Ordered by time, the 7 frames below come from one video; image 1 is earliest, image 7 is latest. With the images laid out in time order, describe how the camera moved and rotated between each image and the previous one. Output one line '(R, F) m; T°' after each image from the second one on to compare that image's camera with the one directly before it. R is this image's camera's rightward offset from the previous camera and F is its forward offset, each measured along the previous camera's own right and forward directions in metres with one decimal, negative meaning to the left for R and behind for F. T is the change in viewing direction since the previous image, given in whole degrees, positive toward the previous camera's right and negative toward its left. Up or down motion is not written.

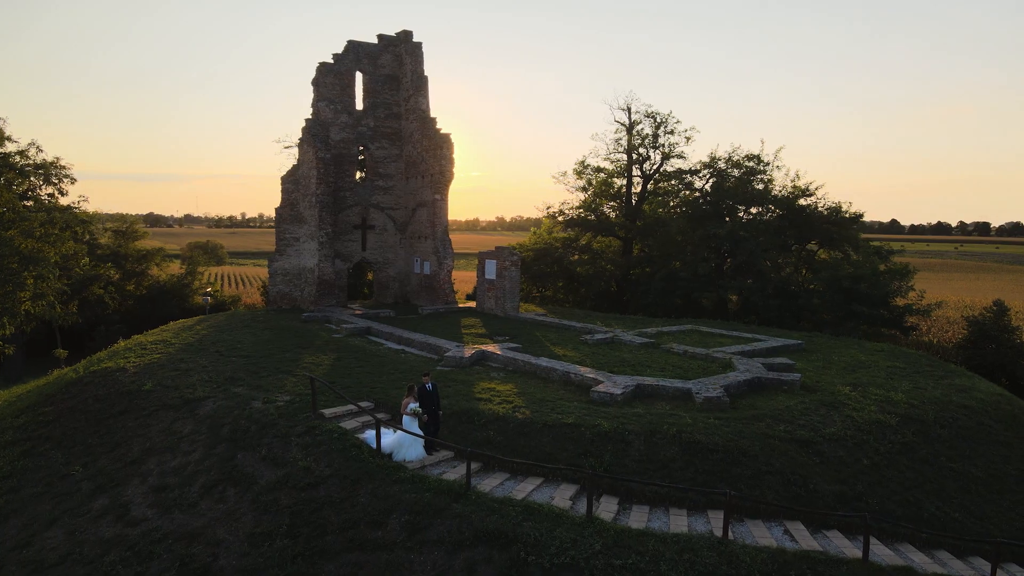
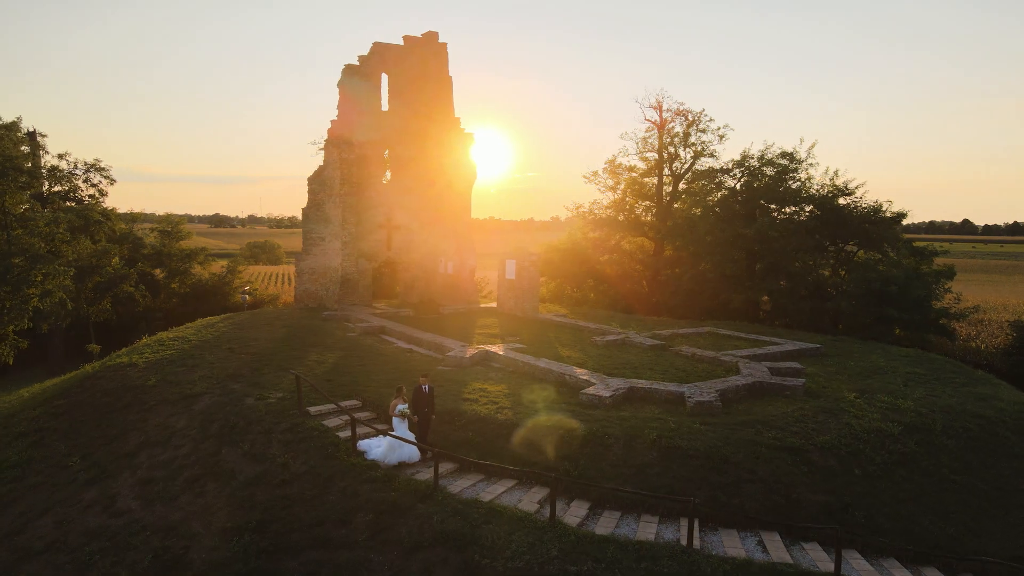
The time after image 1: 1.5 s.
(+0.8, +0.1) m; -3°
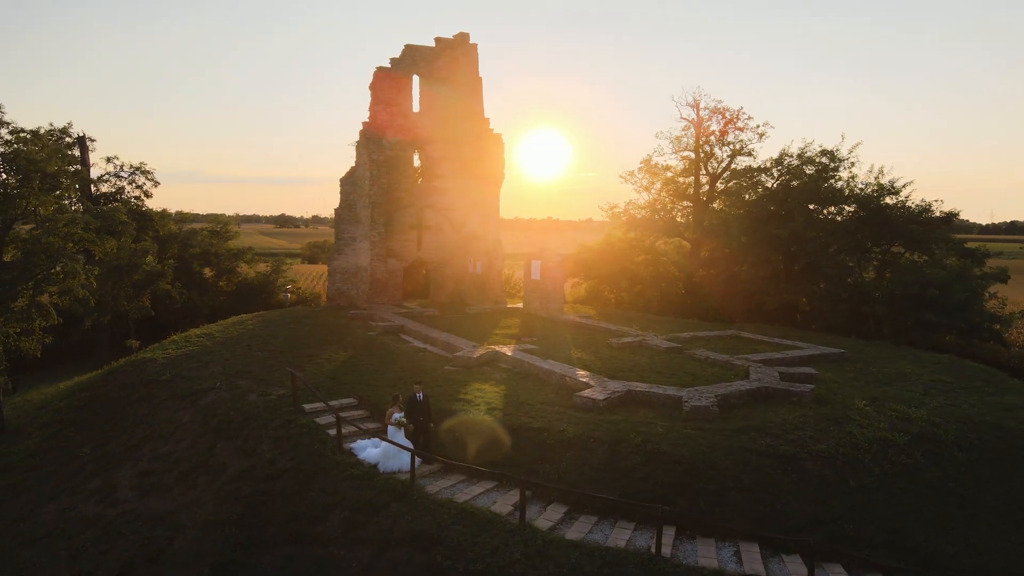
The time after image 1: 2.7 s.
(+0.8, +0.1) m; -3°
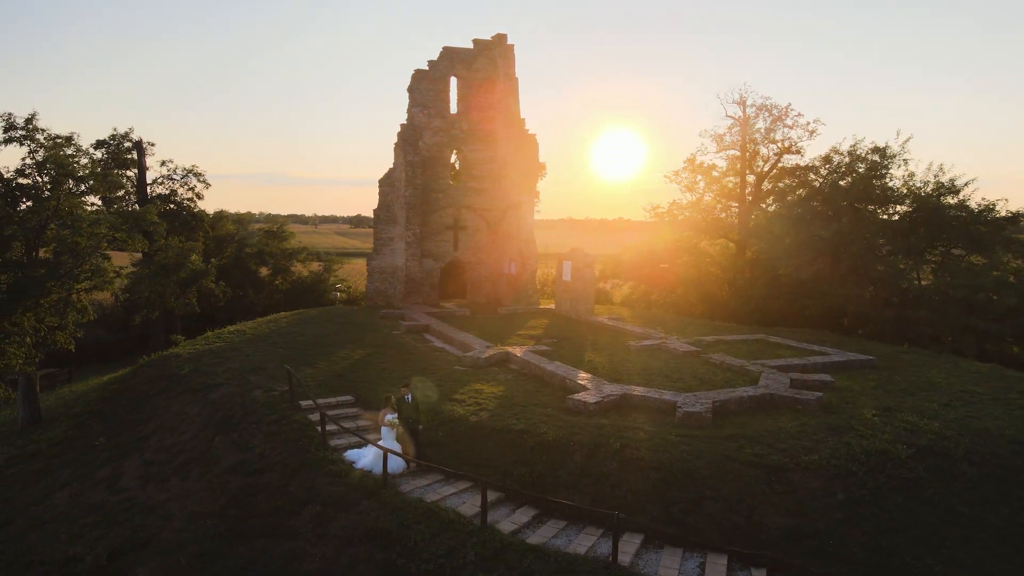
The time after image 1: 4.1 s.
(+0.9, +0.1) m; -4°
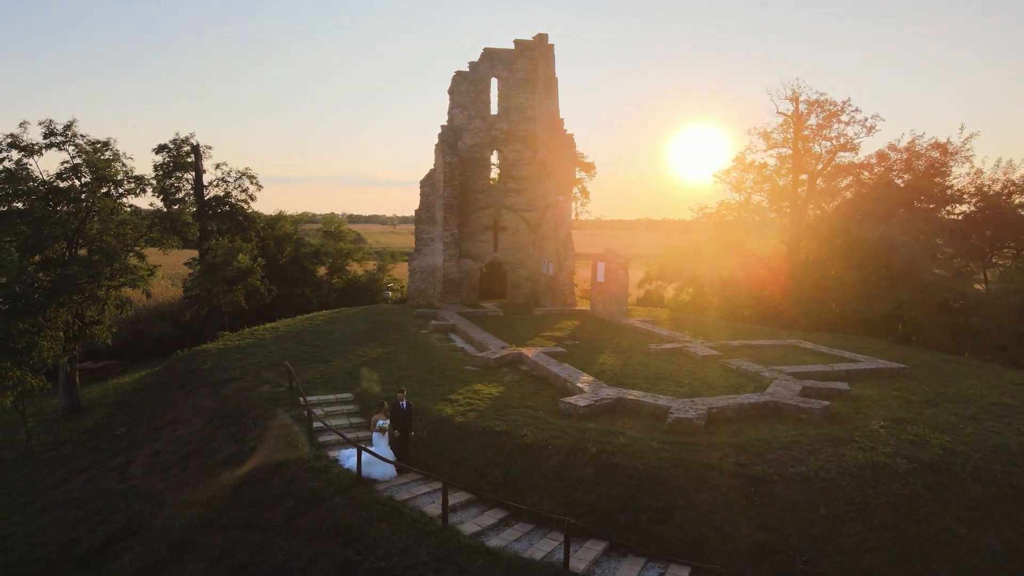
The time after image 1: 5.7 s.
(+1.0, 0.0) m; -5°
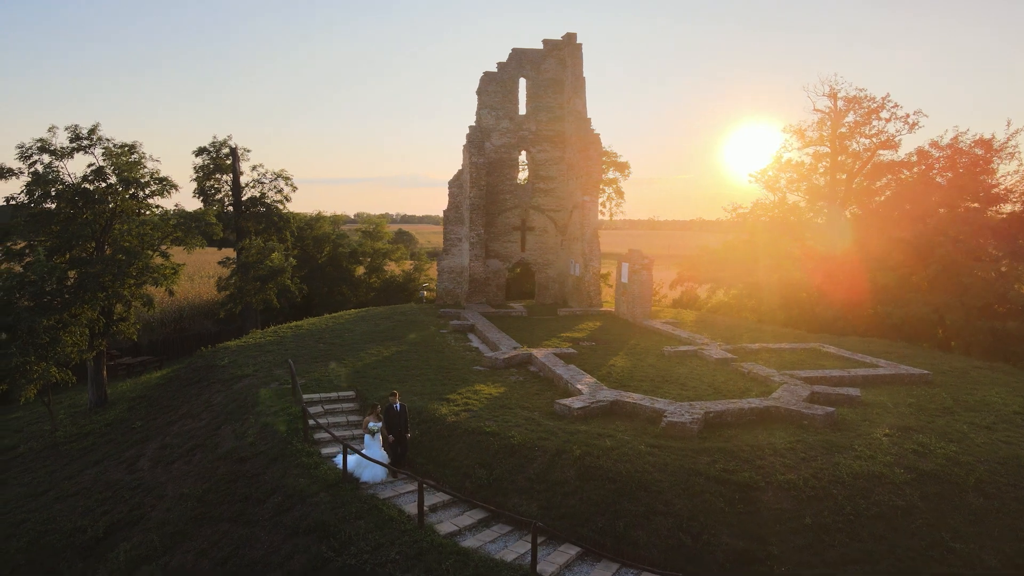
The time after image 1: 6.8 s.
(+0.7, 0.0) m; -3°
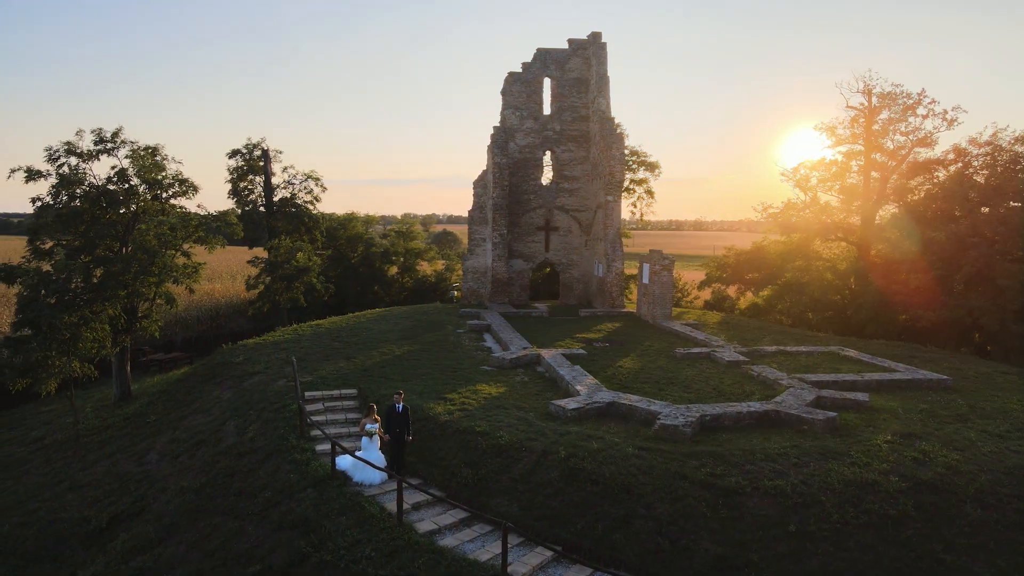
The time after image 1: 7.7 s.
(+0.6, 0.0) m; -3°
